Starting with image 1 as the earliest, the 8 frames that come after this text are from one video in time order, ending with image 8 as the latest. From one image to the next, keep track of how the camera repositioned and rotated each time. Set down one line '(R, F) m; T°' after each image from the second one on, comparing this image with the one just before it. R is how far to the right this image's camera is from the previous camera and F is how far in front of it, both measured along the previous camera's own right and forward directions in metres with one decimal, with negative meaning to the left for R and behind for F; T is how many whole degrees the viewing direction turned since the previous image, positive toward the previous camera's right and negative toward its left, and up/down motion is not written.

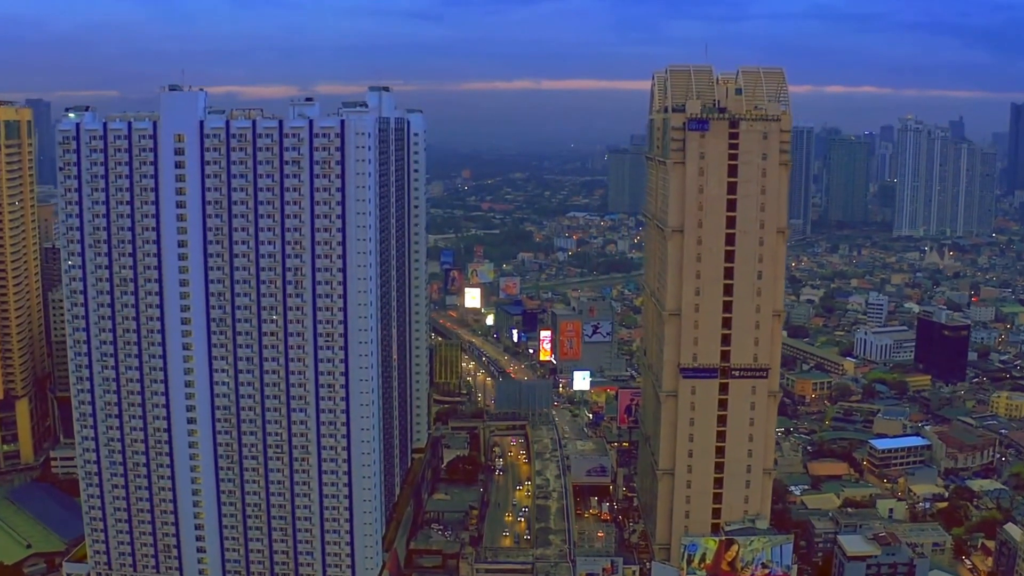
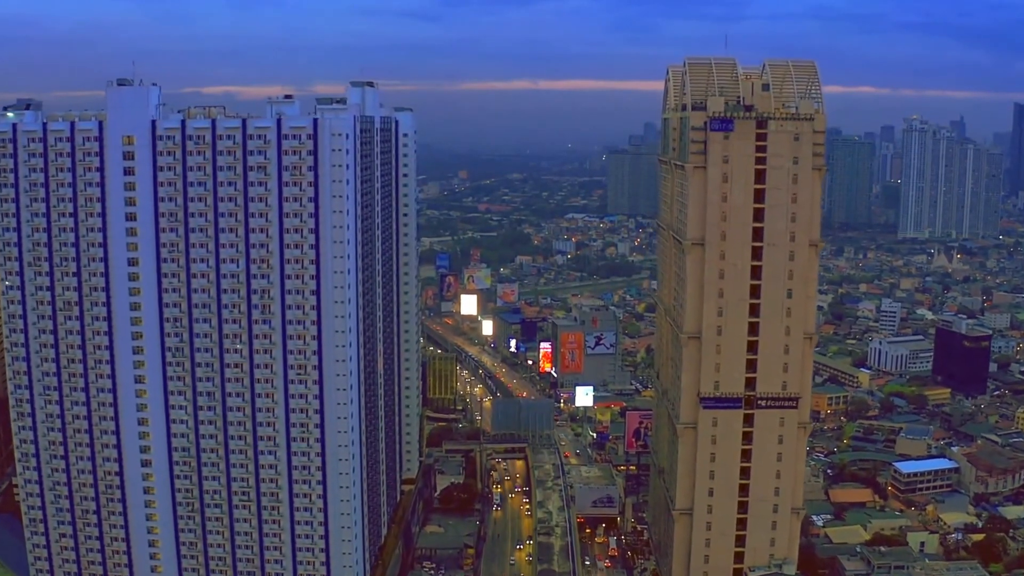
(-0.1, +5.2) m; 0°
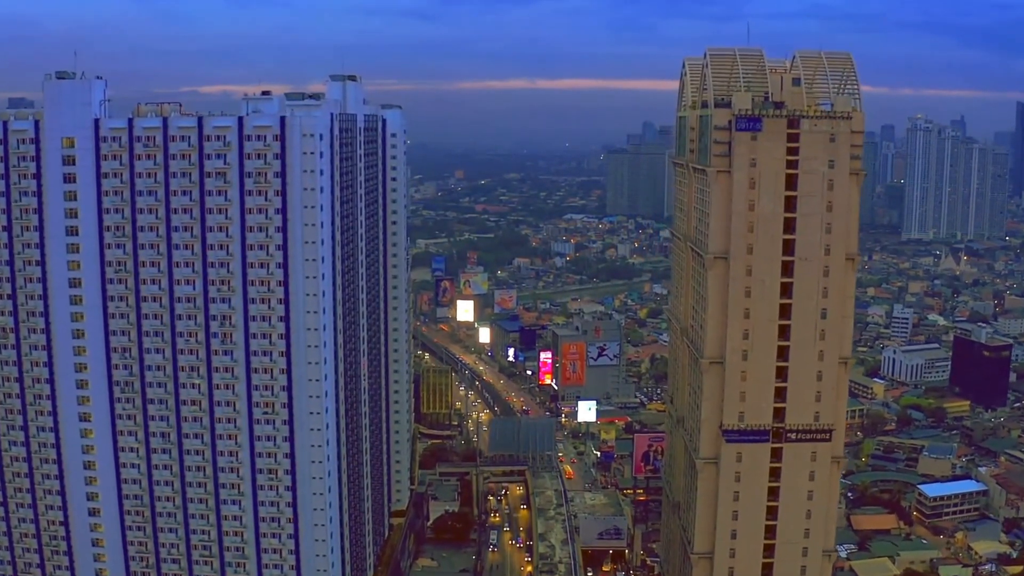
(-0.1, +4.7) m; 0°
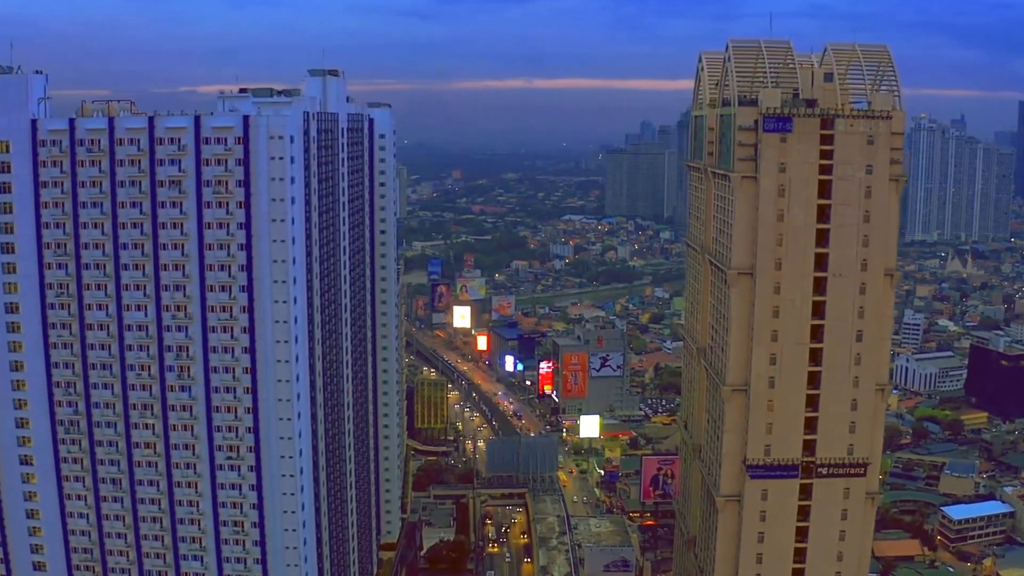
(-0.1, +3.9) m; 0°
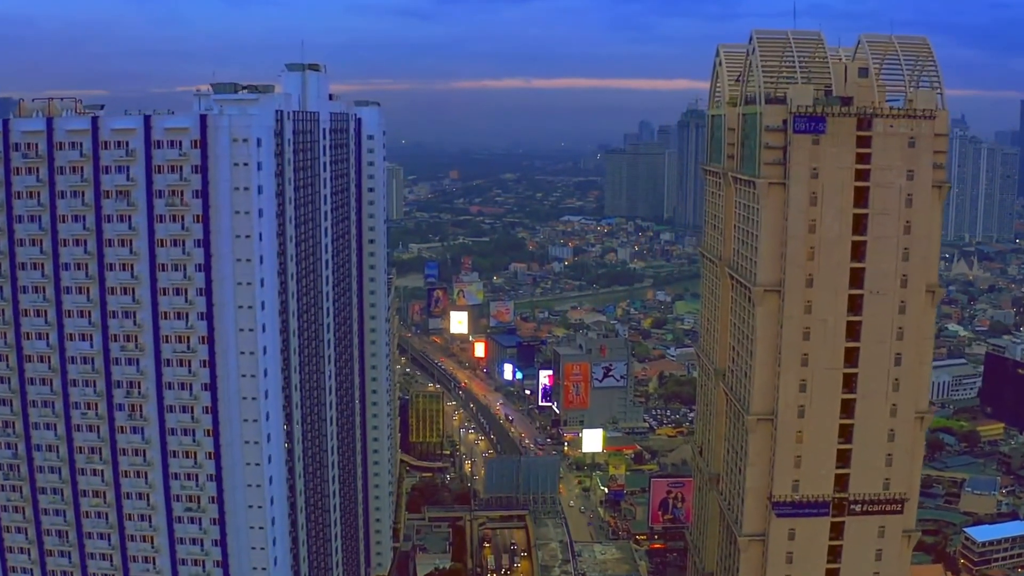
(-0.1, +3.4) m; 0°
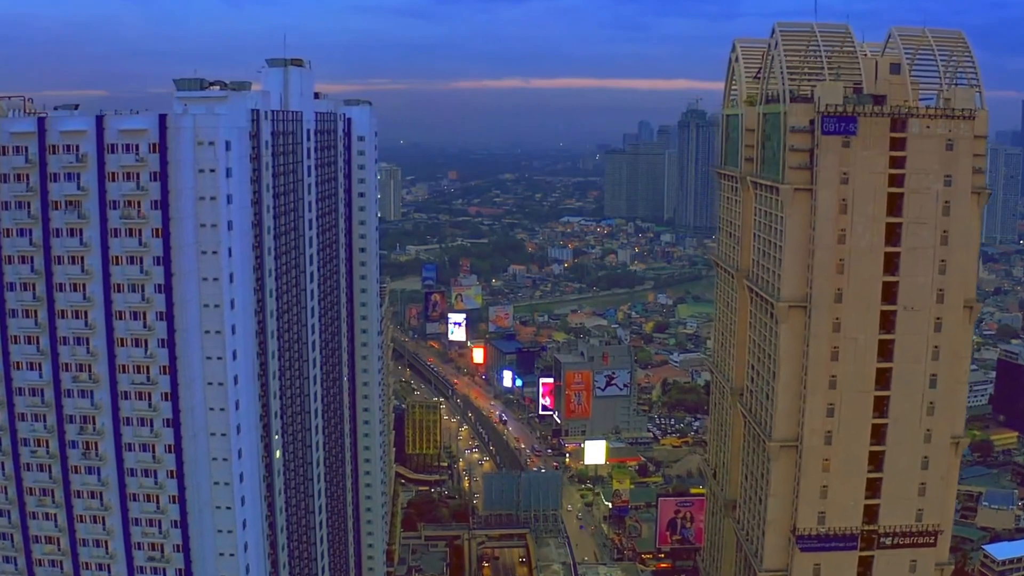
(-0.1, +2.5) m; 0°
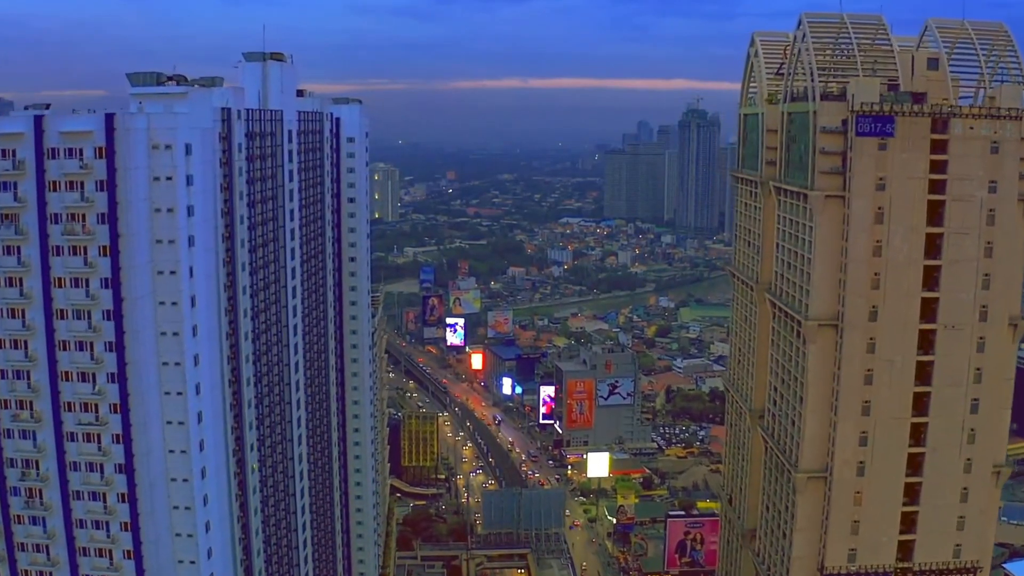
(-0.1, +2.4) m; 0°
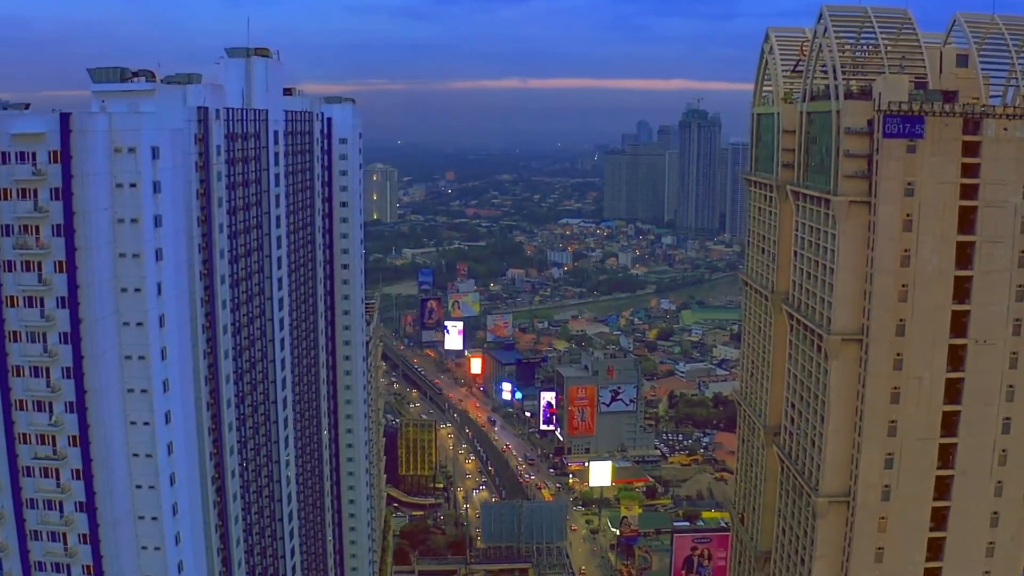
(-0.1, +1.6) m; 0°
